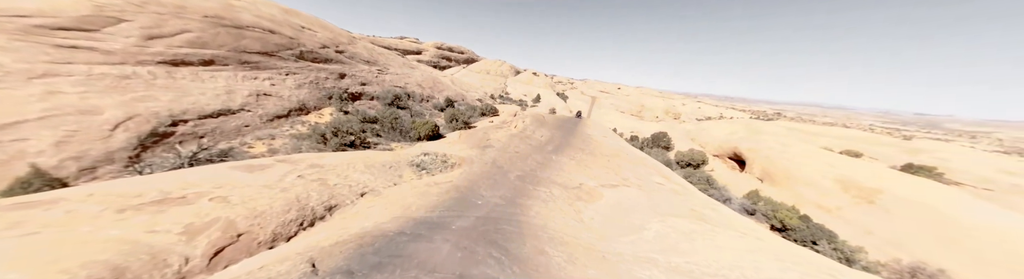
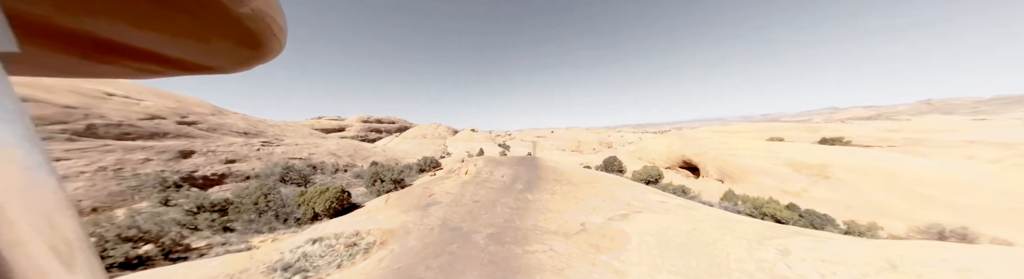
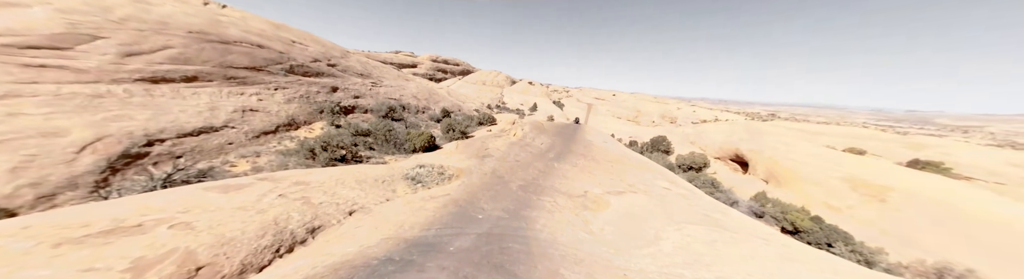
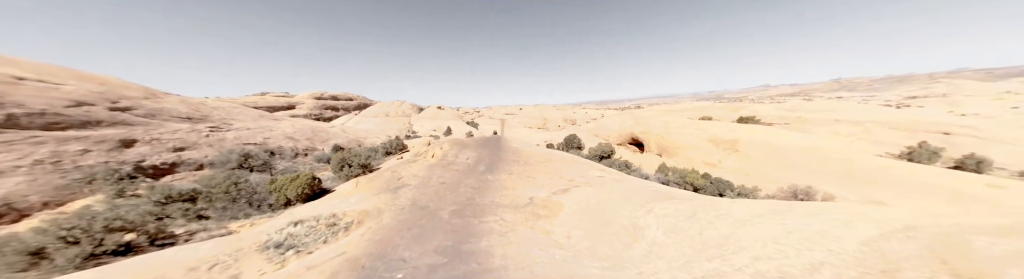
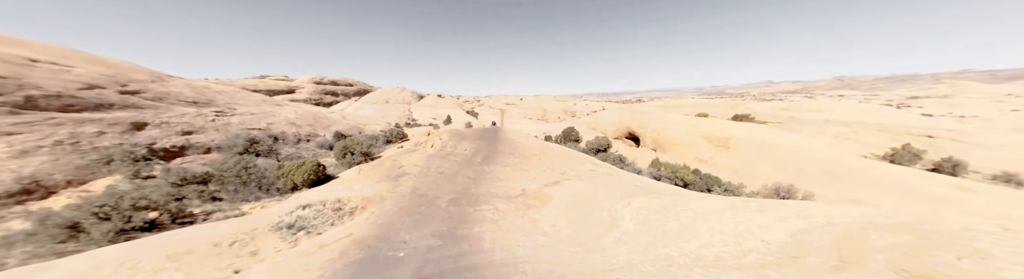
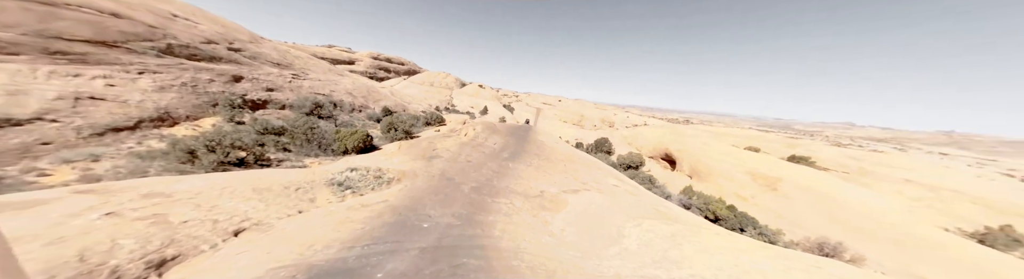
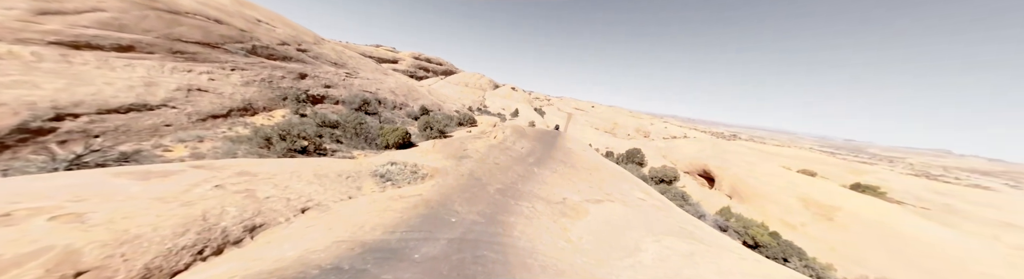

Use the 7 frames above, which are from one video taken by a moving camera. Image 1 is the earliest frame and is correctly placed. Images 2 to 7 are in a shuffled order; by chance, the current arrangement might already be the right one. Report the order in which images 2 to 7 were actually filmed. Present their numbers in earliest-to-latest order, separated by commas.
3, 7, 6, 5, 4, 2
